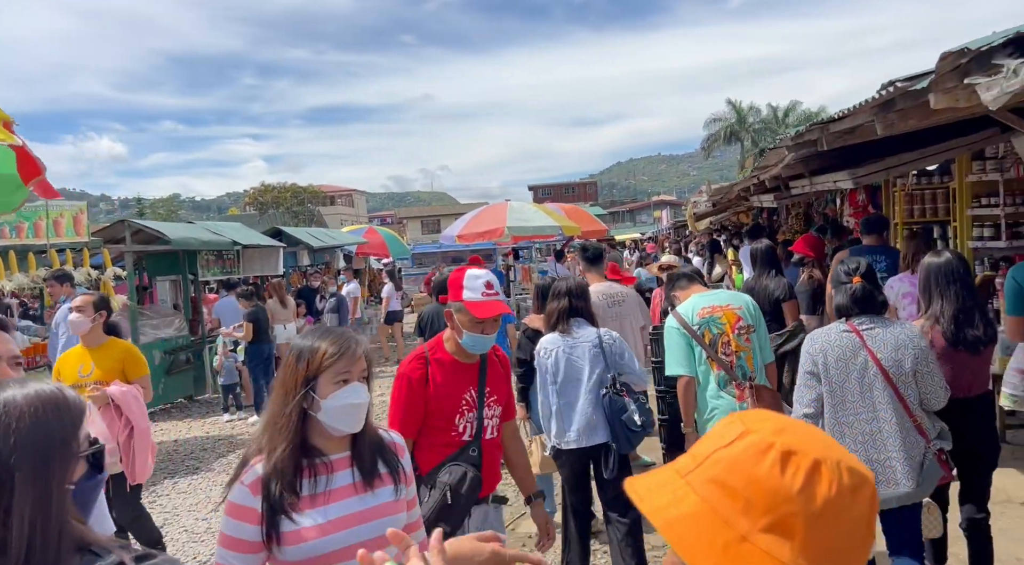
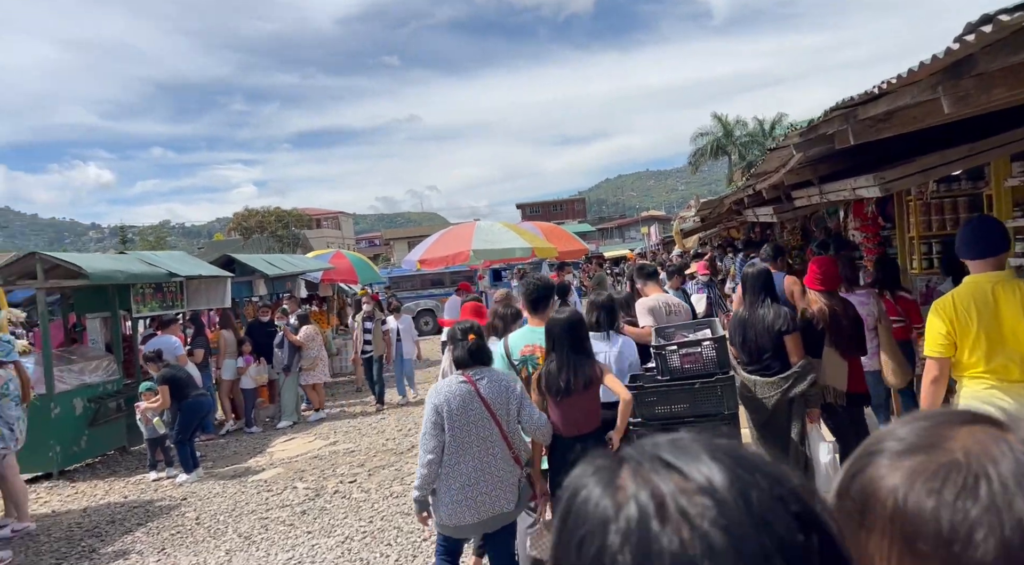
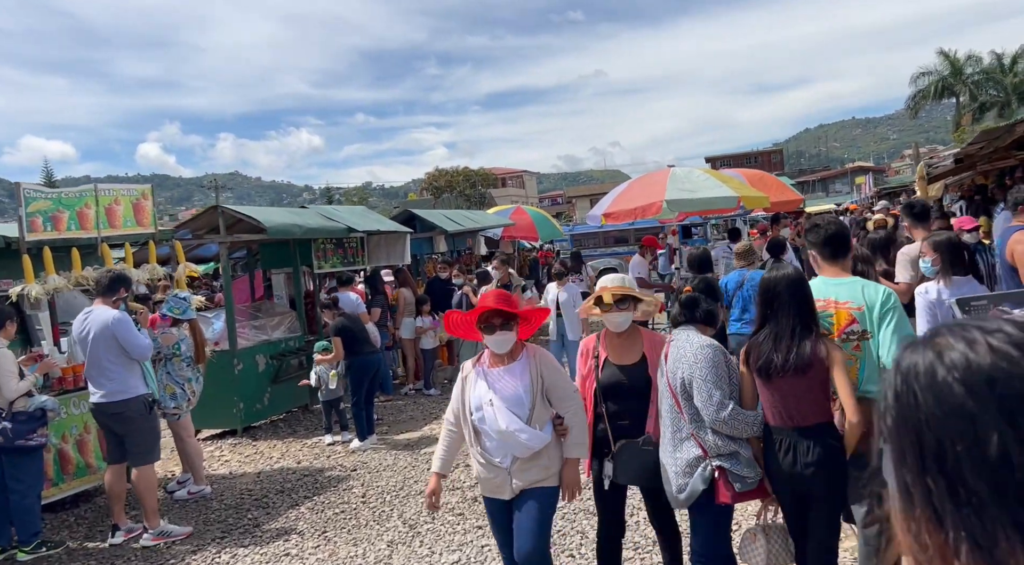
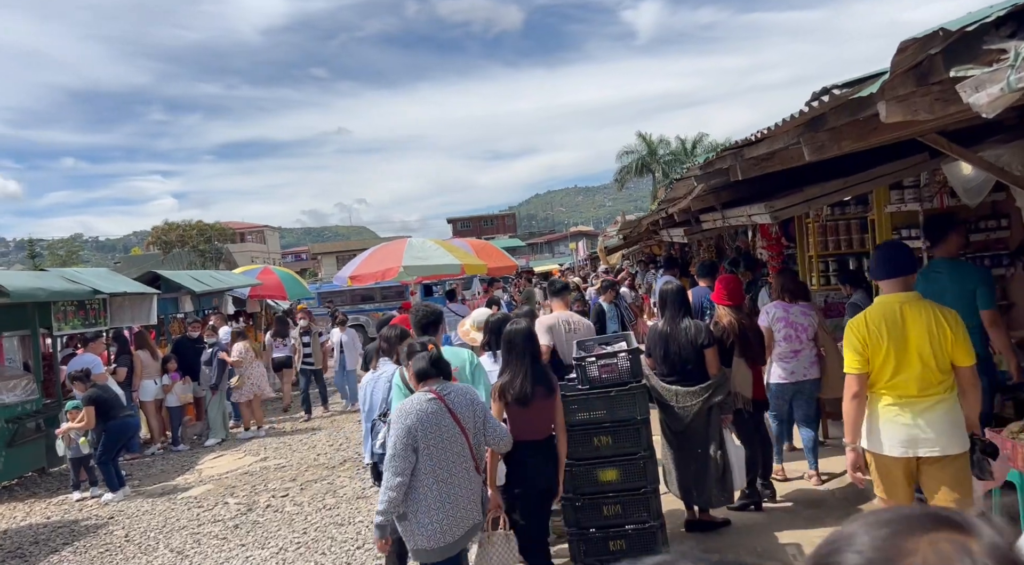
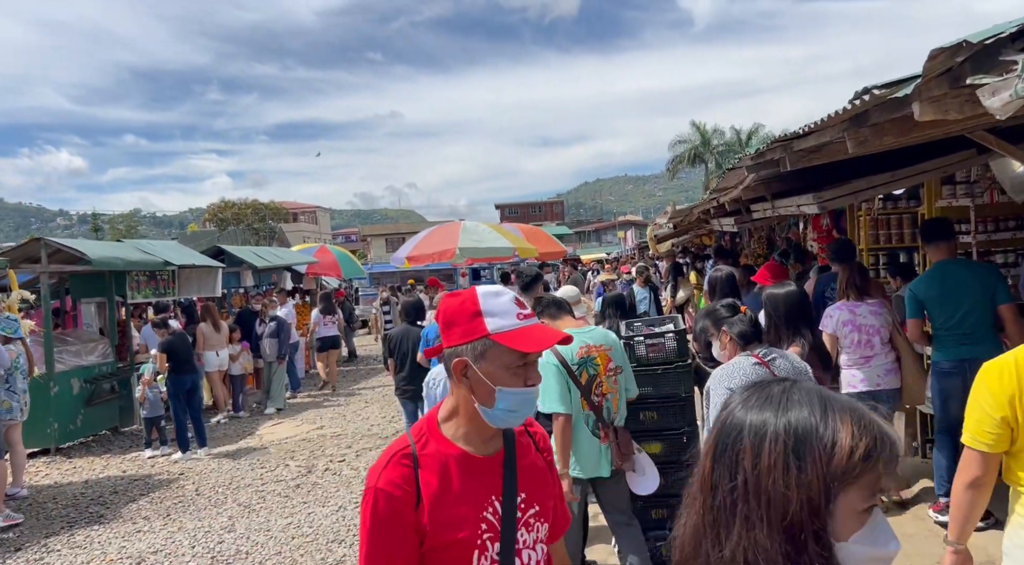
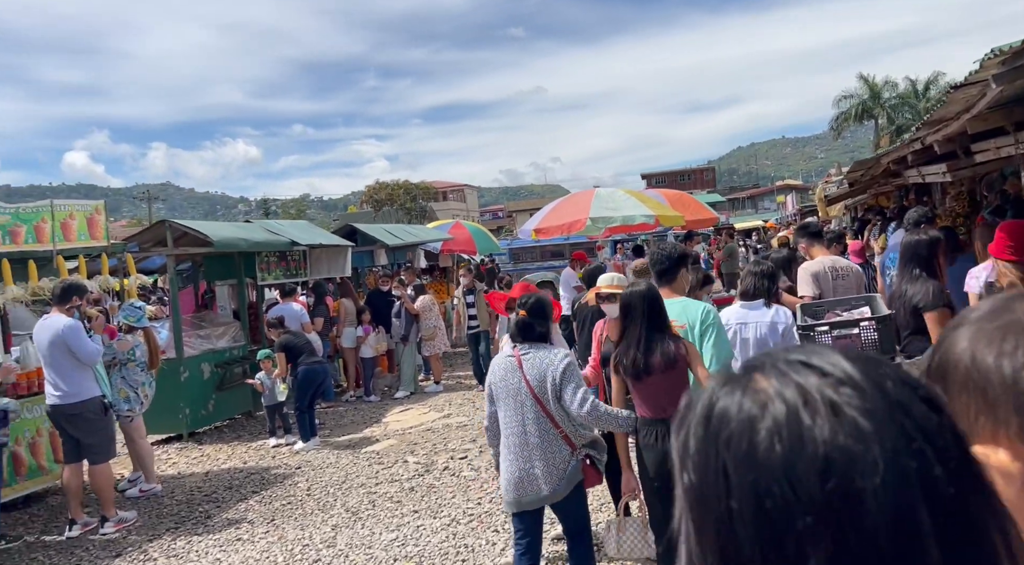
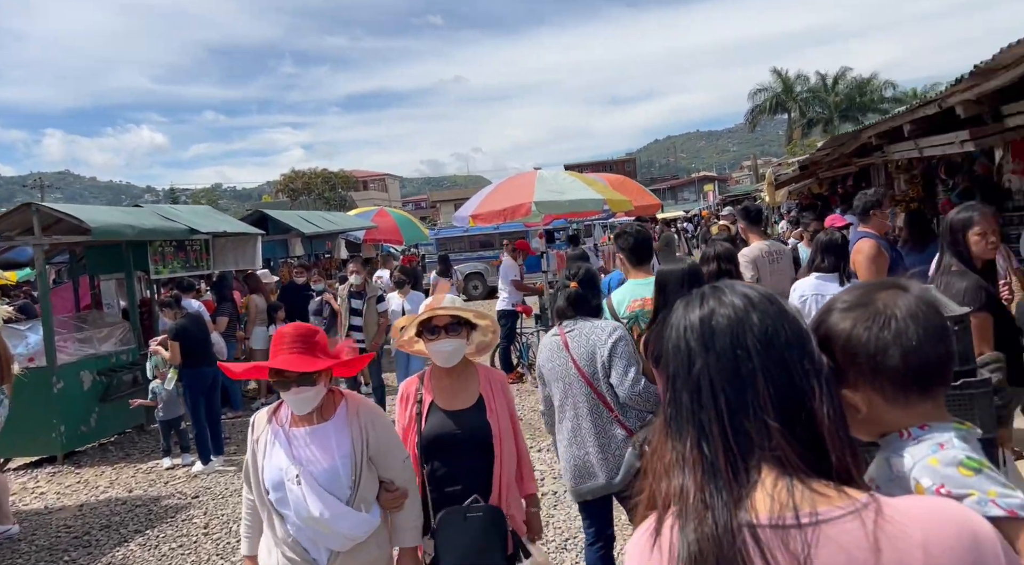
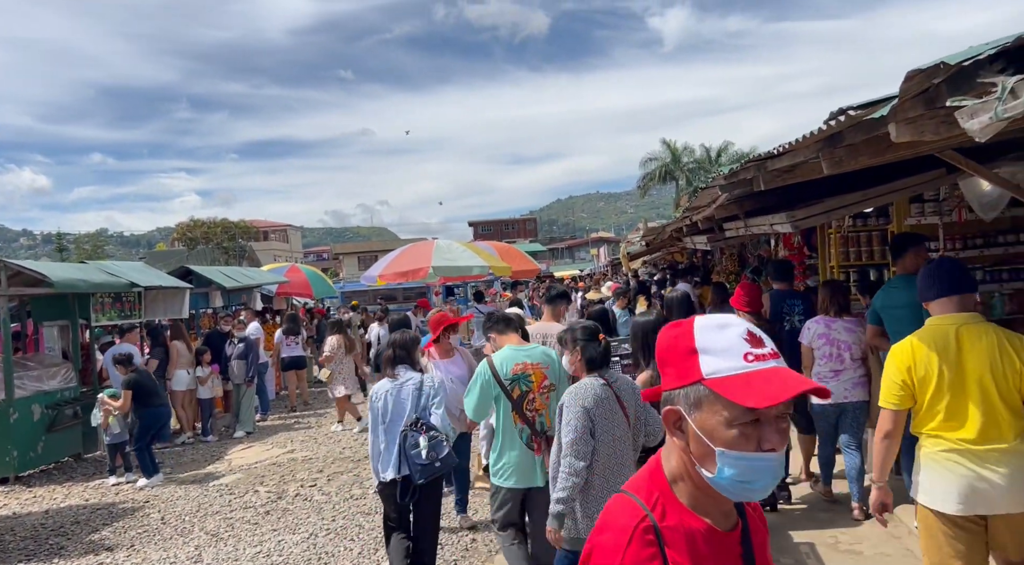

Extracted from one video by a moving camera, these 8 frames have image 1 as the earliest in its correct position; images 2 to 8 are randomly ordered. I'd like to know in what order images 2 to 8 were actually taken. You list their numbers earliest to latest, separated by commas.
5, 8, 4, 2, 6, 3, 7
